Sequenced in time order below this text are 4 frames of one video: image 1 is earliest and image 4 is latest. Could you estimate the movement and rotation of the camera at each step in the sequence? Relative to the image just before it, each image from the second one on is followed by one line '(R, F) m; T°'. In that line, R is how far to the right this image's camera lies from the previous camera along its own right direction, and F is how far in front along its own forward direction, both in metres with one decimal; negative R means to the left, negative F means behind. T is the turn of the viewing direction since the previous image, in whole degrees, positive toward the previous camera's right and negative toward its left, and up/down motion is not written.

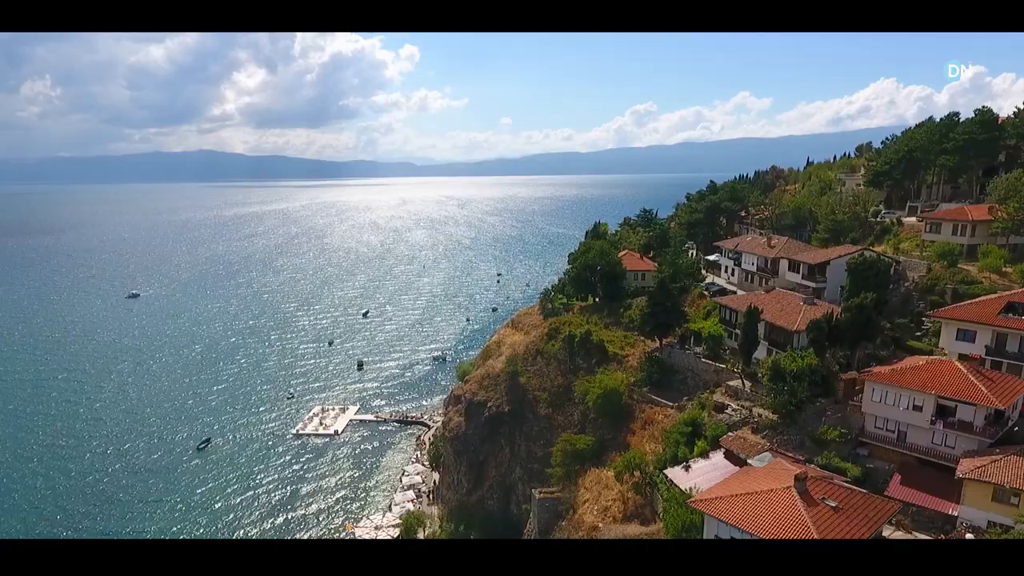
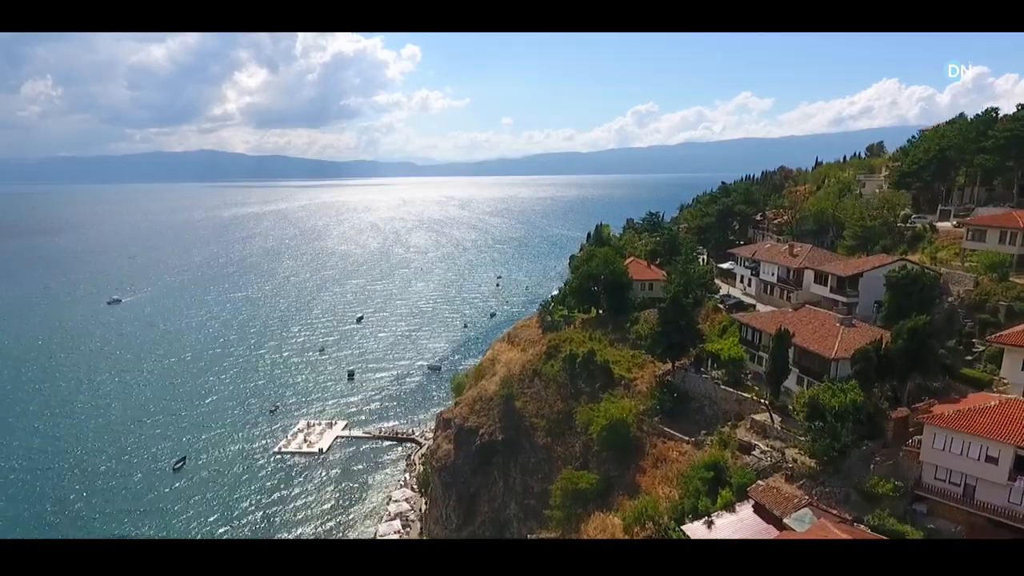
(0.0, +0.6) m; 0°
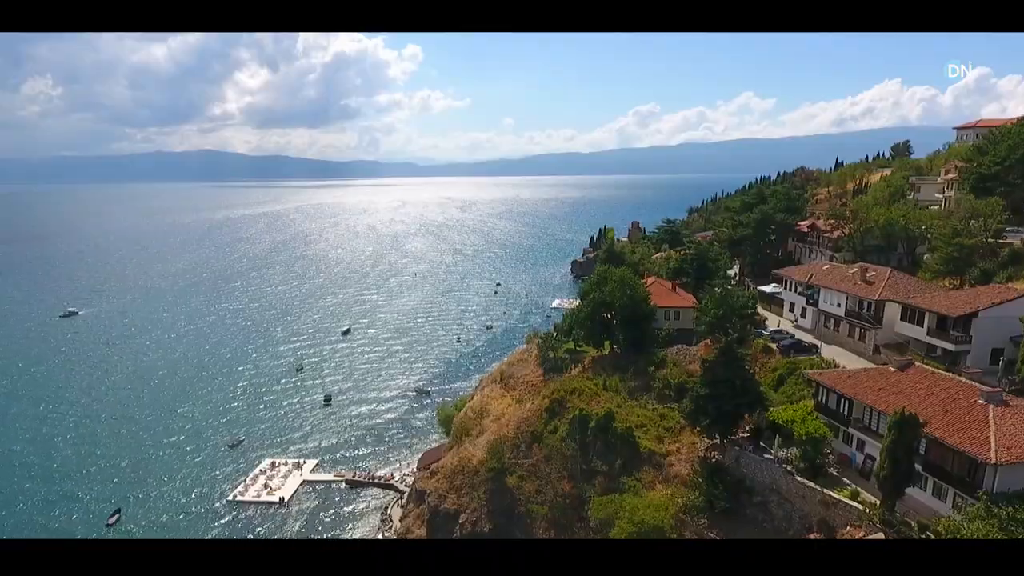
(0.0, +1.2) m; 0°
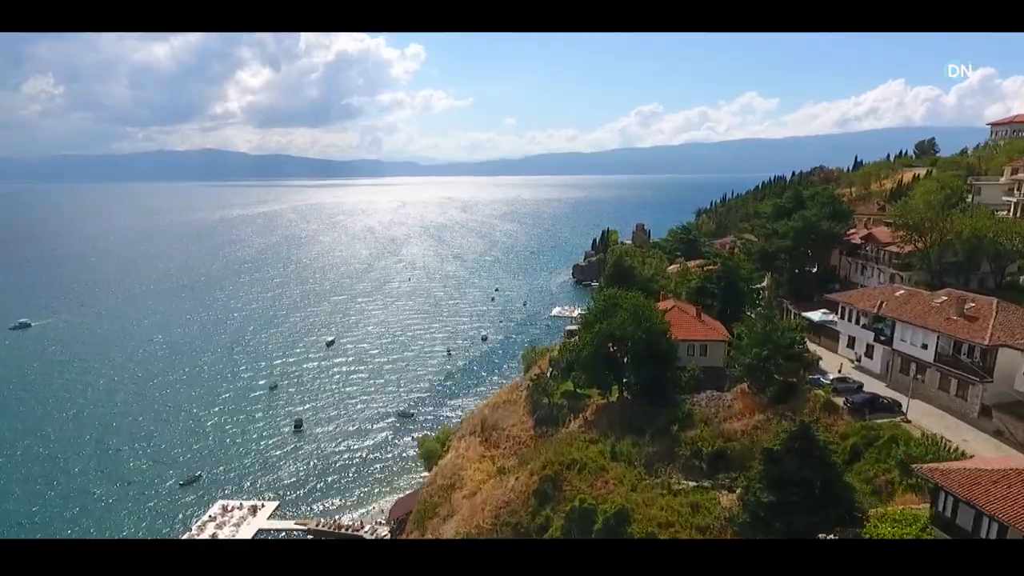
(+0.1, +1.1) m; 0°
